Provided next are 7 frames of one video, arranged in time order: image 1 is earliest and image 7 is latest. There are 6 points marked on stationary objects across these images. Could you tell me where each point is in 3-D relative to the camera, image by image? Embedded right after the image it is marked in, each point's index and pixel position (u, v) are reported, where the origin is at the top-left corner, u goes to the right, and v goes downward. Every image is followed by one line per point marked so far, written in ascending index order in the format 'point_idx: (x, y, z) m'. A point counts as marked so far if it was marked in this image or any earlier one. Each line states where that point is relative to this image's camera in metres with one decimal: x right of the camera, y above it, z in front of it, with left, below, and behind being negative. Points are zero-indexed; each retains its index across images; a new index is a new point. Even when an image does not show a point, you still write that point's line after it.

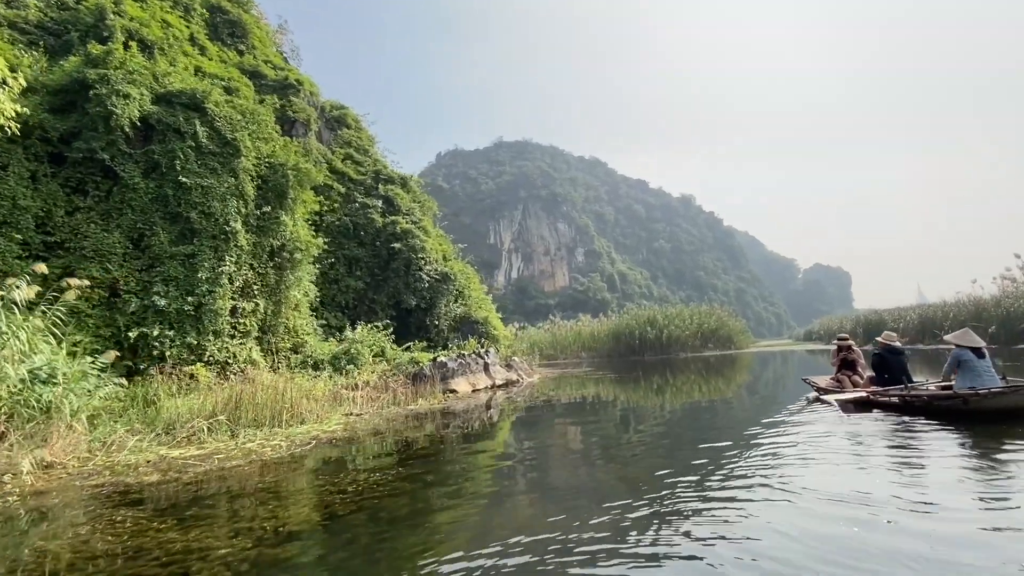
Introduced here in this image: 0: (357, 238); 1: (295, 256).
0: (-6.0, +1.9, +18.3) m
1: (-6.0, +0.9, +13.2) m
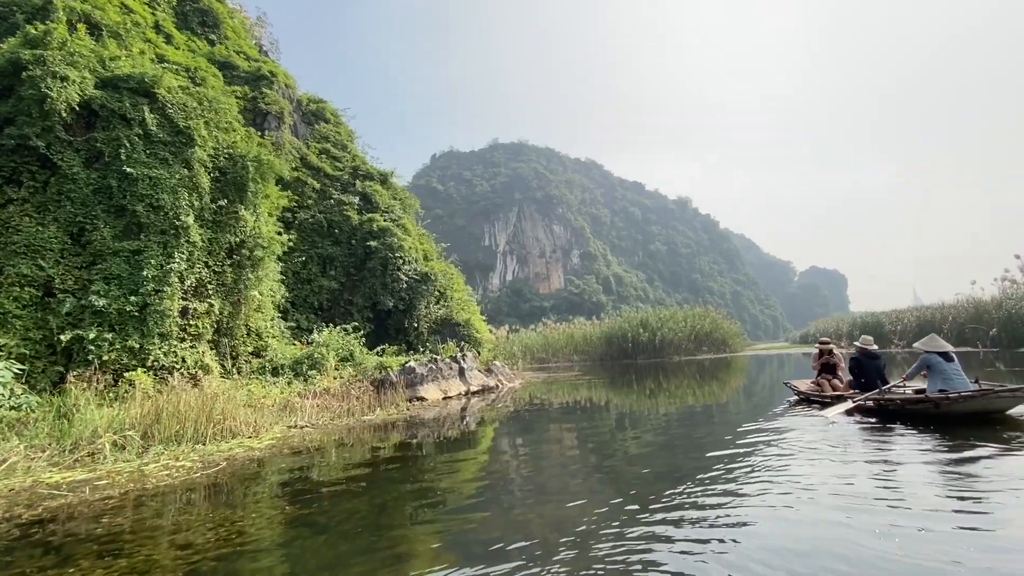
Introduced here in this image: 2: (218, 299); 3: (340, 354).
0: (-6.6, +1.9, +17.4) m
1: (-6.7, +0.9, +12.4) m
2: (-7.2, -0.3, +11.6) m
3: (-4.6, -1.8, +12.6) m
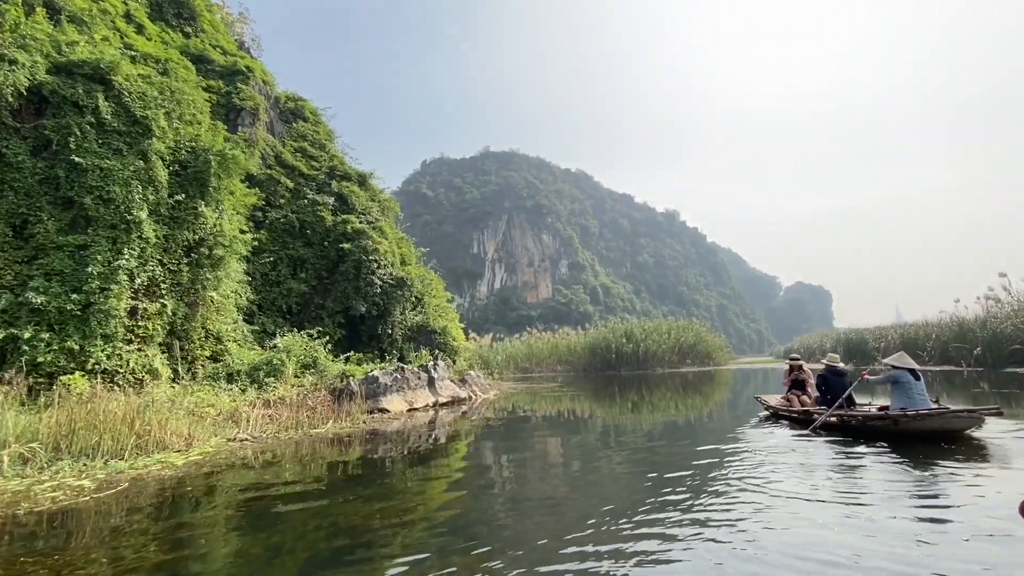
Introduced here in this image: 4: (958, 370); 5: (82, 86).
0: (-7.4, +1.8, +16.8) m
1: (-7.3, +0.9, +11.7) m
2: (-7.8, -0.3, +11.0) m
3: (-5.3, -1.8, +12.0) m
4: (+17.7, -3.3, +19.0) m
5: (-9.3, +4.4, +10.3) m
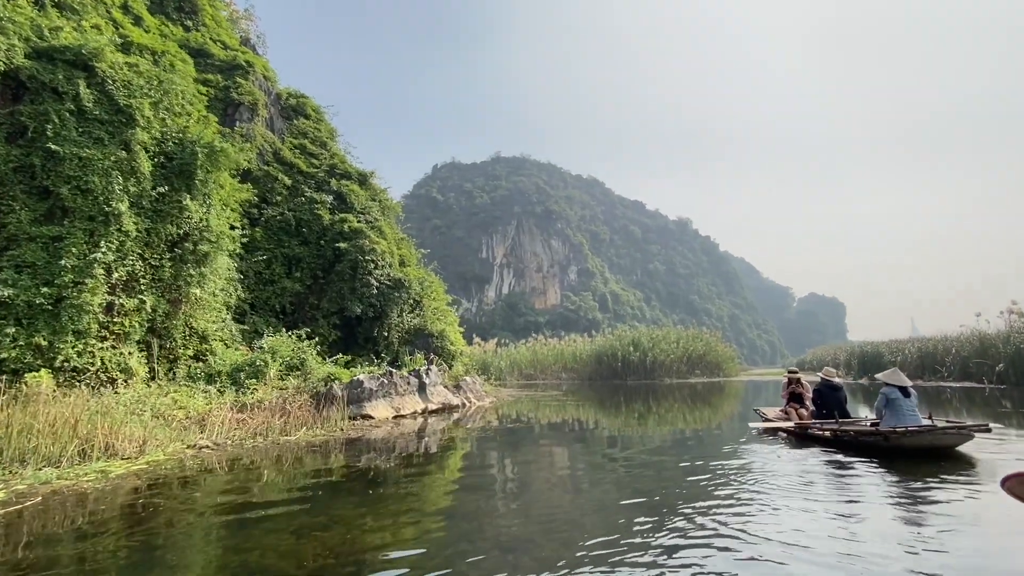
0: (-7.3, +1.8, +16.4) m
1: (-7.4, +0.9, +11.3) m
2: (-7.9, -0.2, +10.5) m
3: (-5.4, -1.8, +11.5) m
4: (+17.7, -3.7, +18.0) m
5: (-9.4, +4.5, +10.0) m
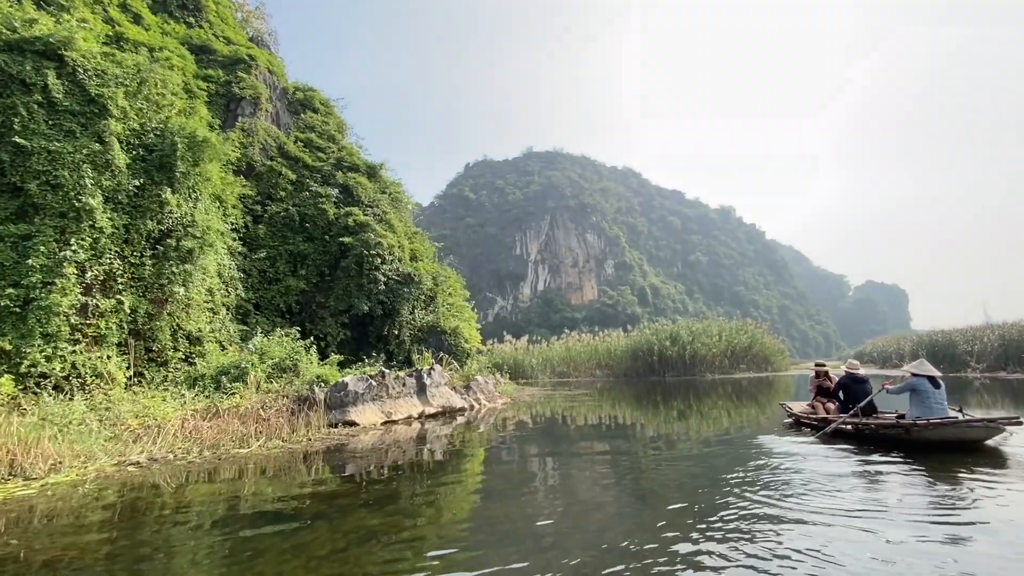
0: (-6.9, +1.9, +15.7) m
1: (-7.3, +1.0, +10.7) m
2: (-7.9, -0.2, +9.9) m
3: (-5.2, -1.7, +10.7) m
4: (+18.4, -2.9, +15.3) m
5: (-9.5, +4.5, +9.5) m
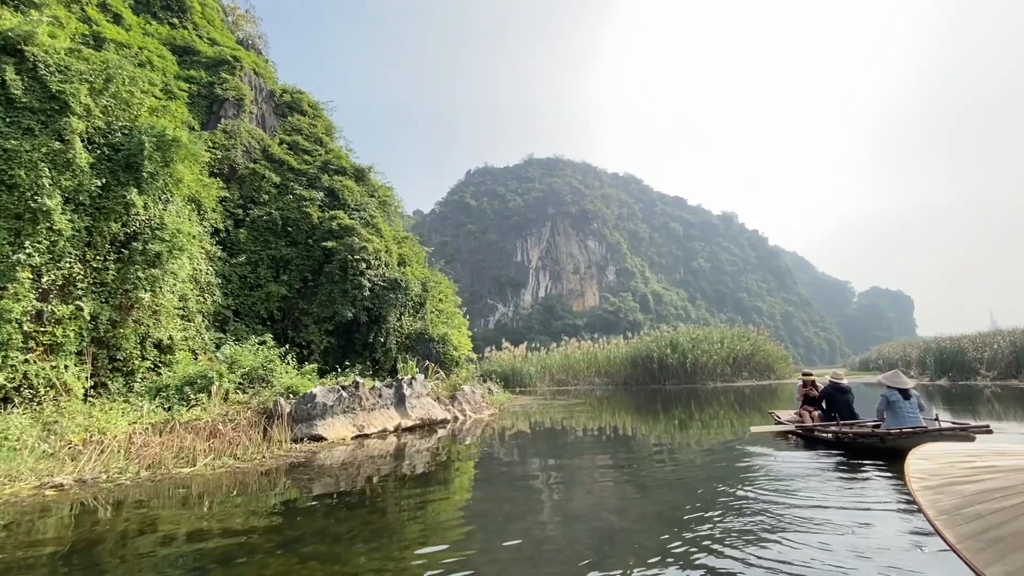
0: (-7.2, +1.7, +15.3) m
1: (-7.7, +0.9, +10.2) m
2: (-8.3, -0.3, +9.4) m
3: (-5.6, -1.8, +10.2) m
4: (+18.1, -3.0, +14.6) m
5: (-9.9, +4.4, +9.1) m
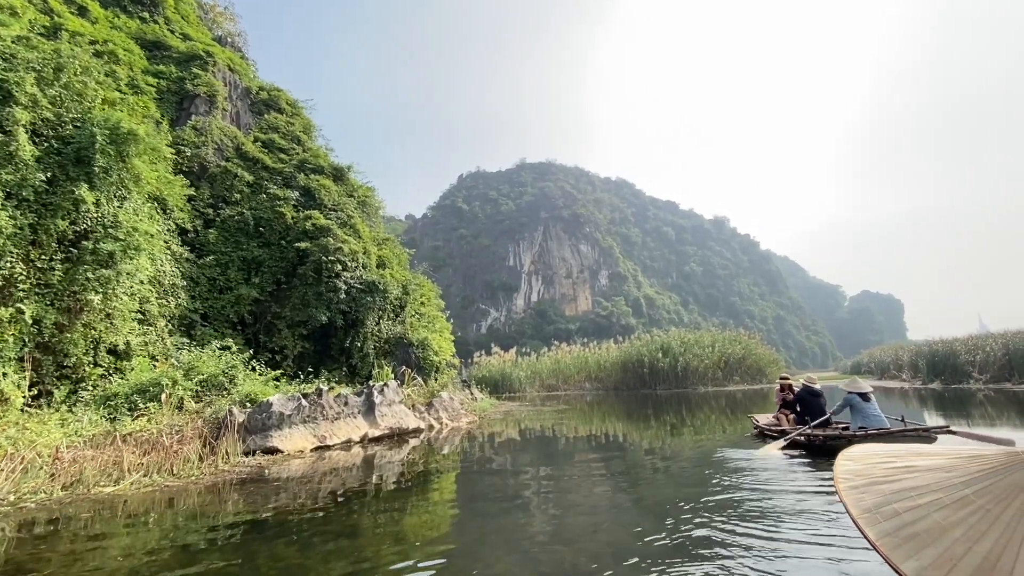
0: (-7.8, +1.6, +14.7) m
1: (-8.2, +0.8, +9.6) m
2: (-8.7, -0.3, +8.8) m
3: (-6.1, -1.8, +9.5) m
4: (+17.5, -3.1, +14.2) m
5: (-10.4, +4.3, +8.5) m
